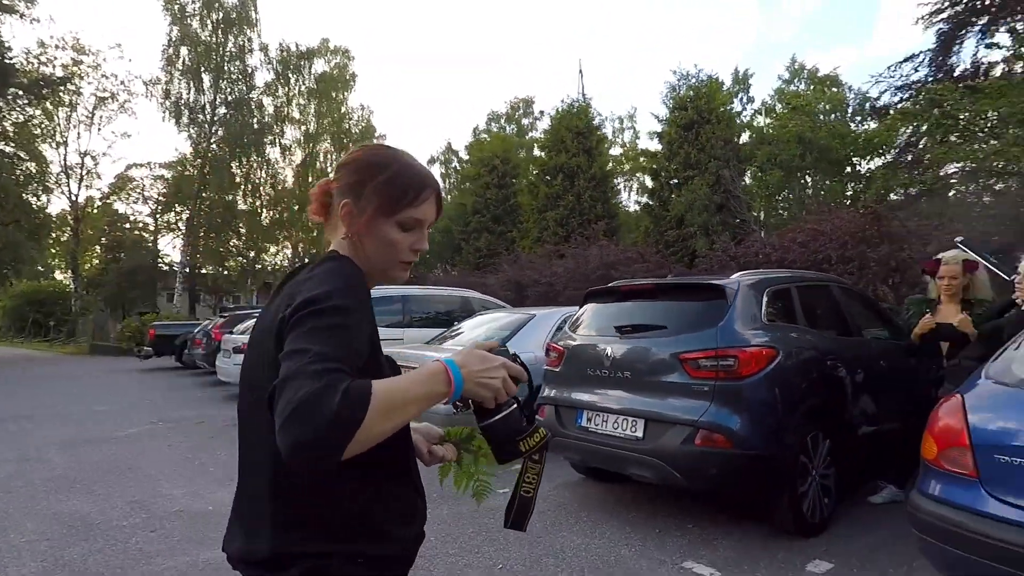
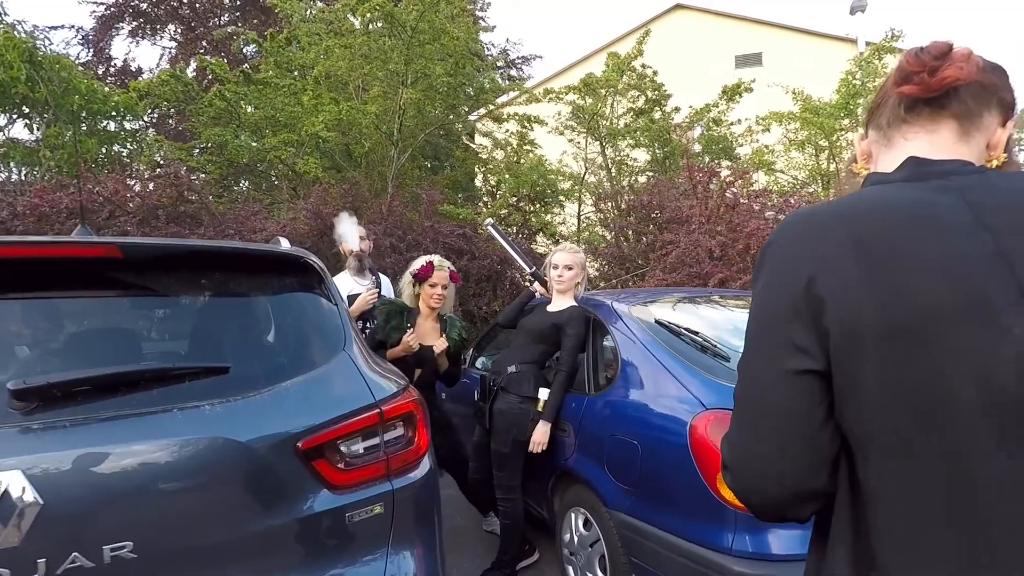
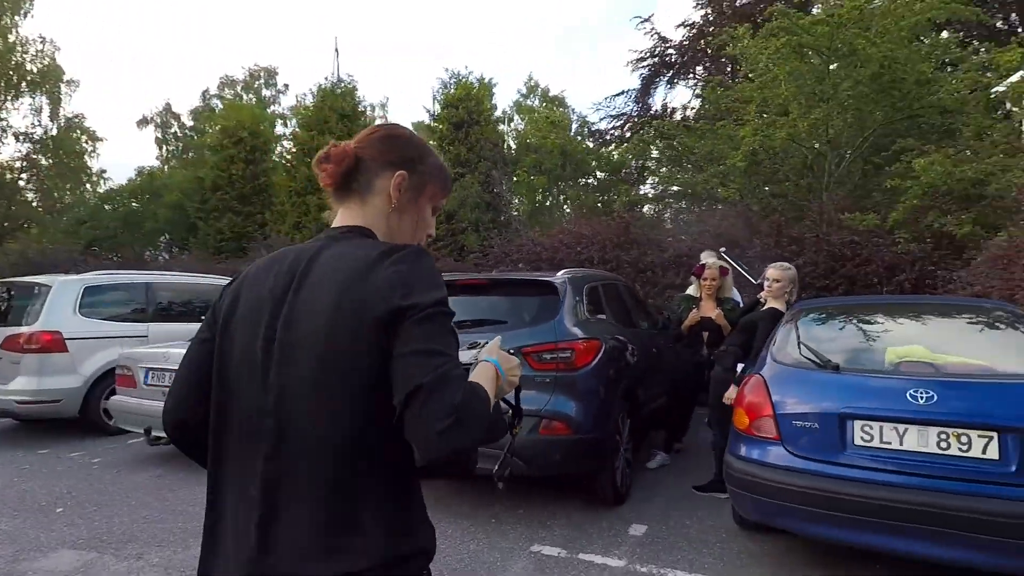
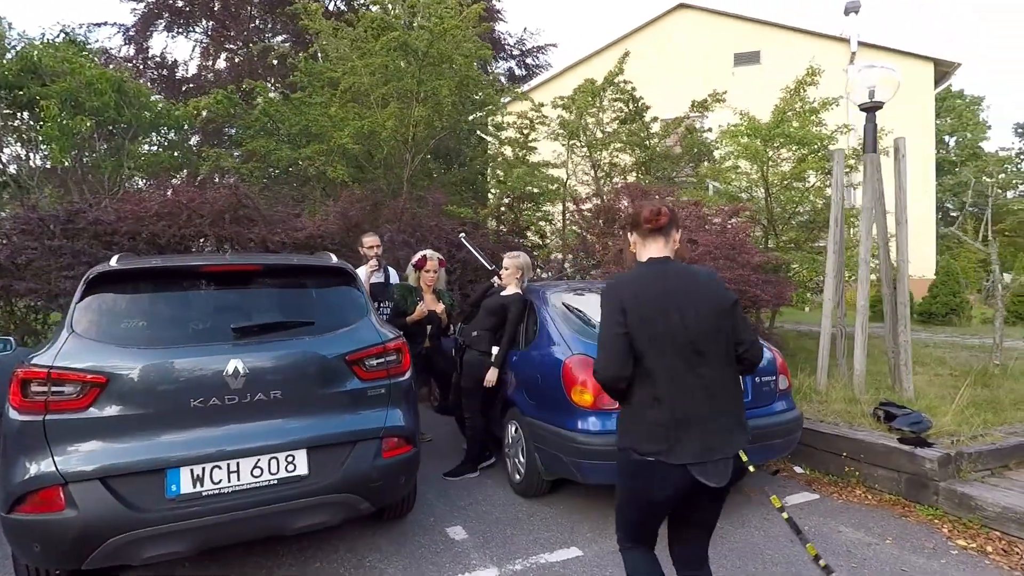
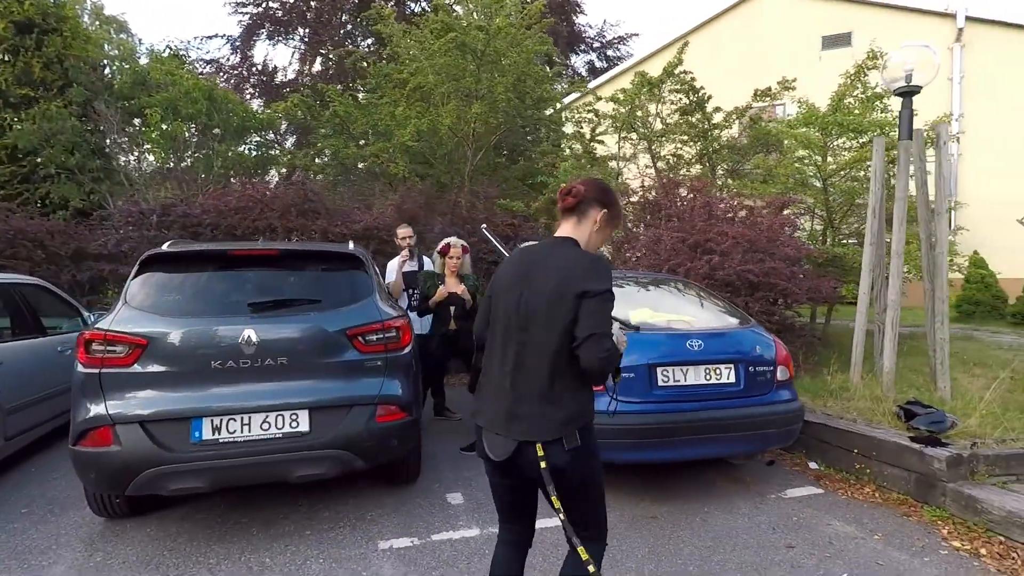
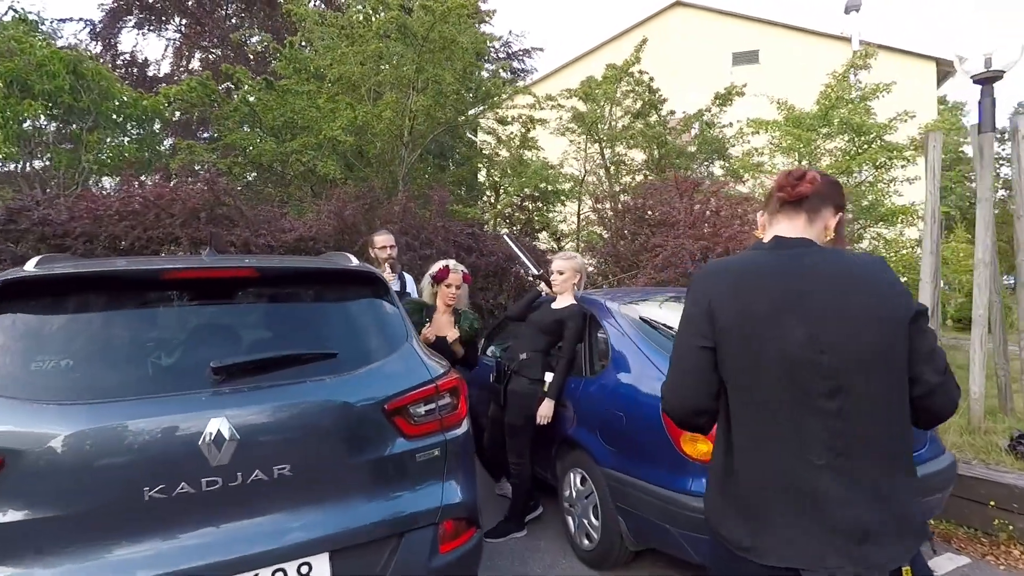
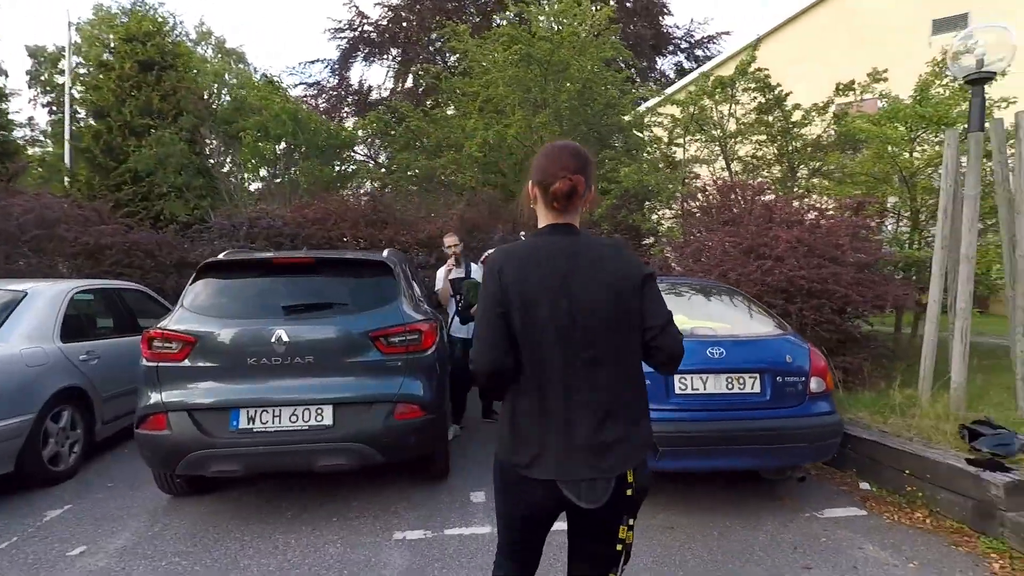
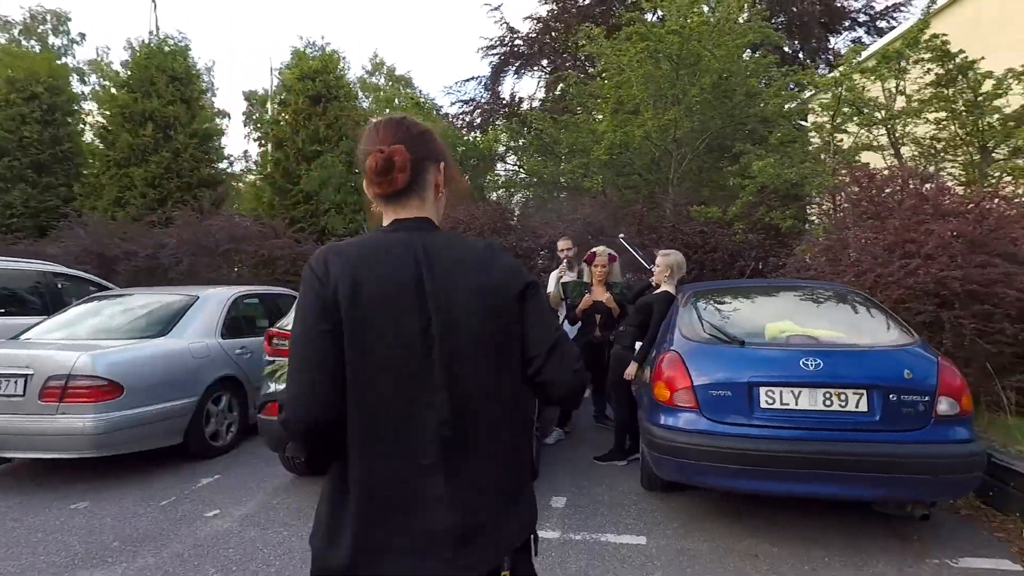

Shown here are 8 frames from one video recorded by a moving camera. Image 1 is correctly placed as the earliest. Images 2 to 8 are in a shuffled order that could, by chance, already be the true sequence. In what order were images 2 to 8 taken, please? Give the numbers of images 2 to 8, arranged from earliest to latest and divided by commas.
3, 8, 7, 5, 4, 6, 2
